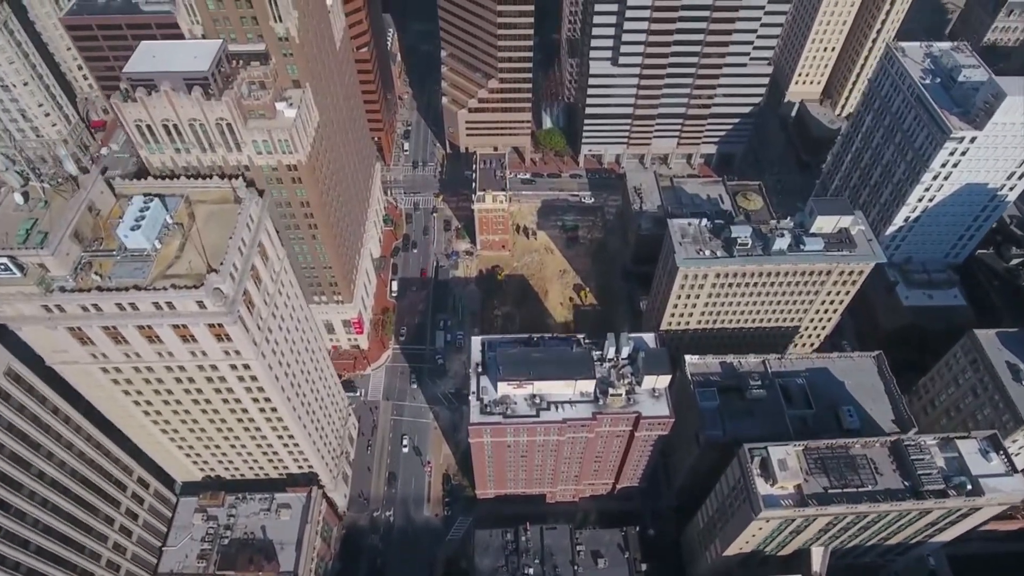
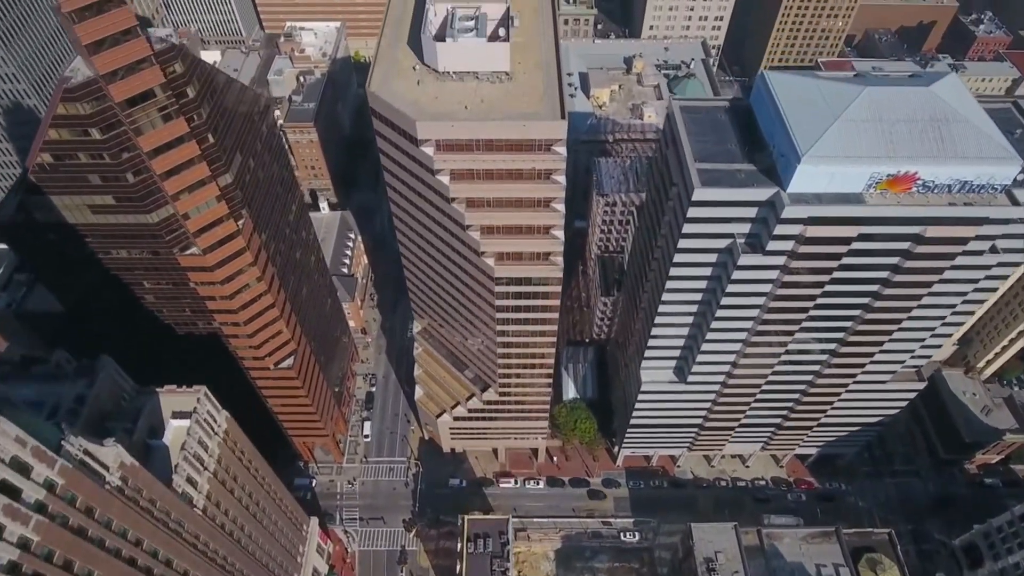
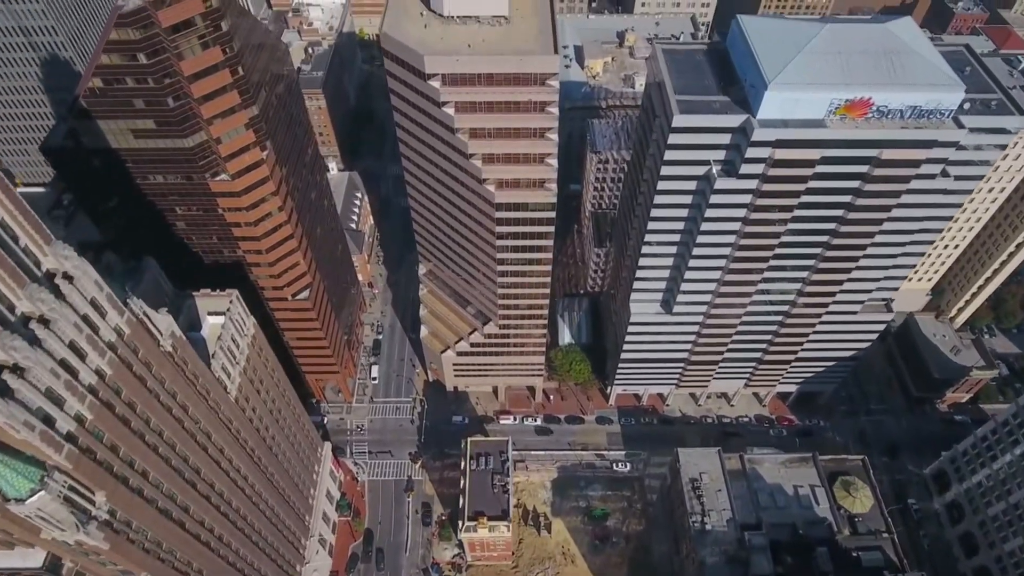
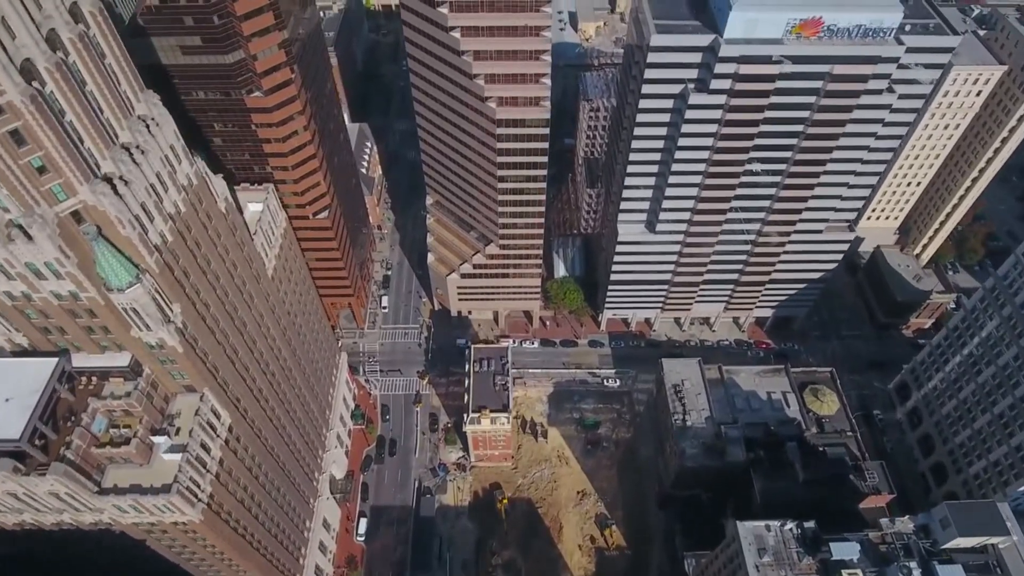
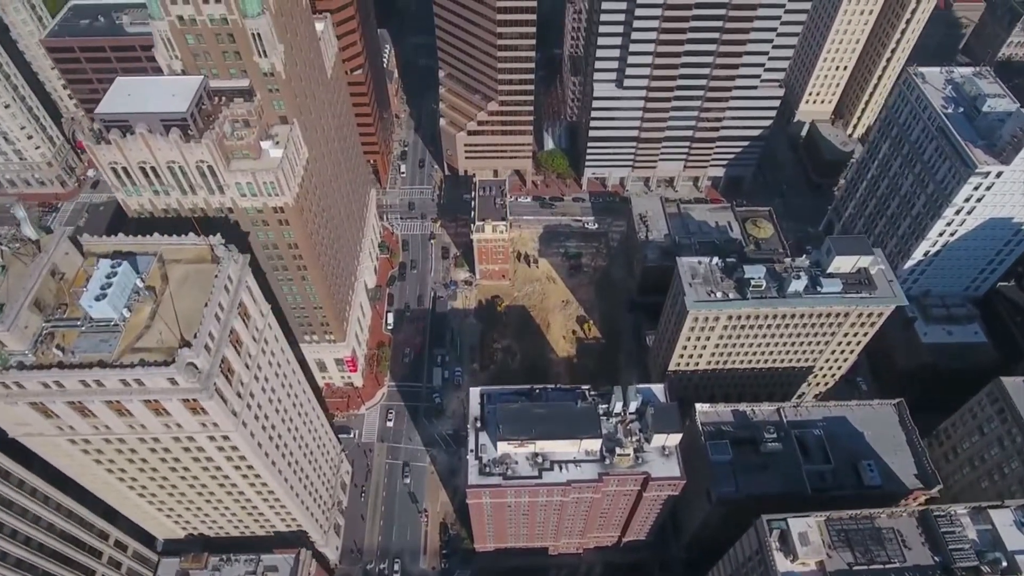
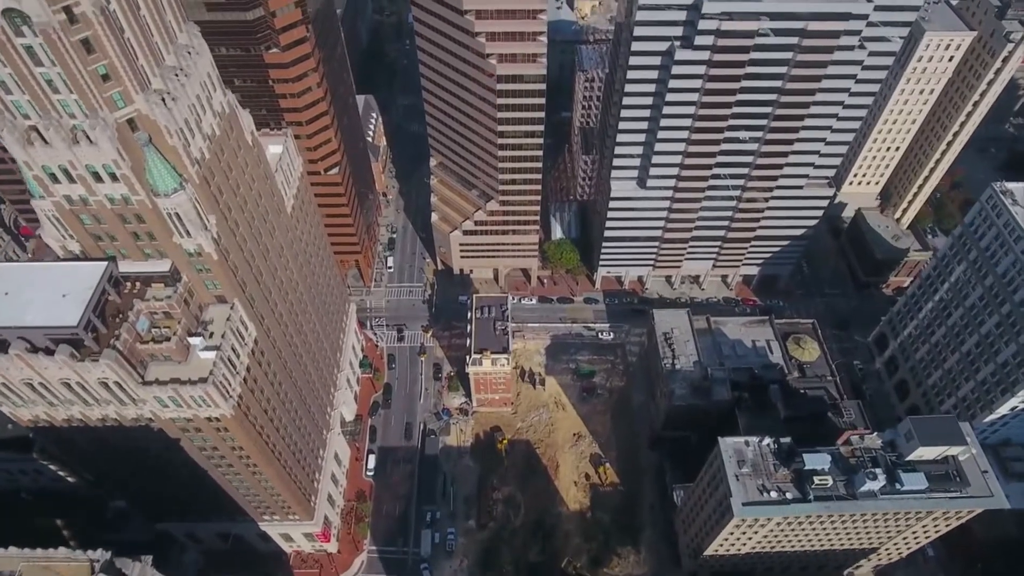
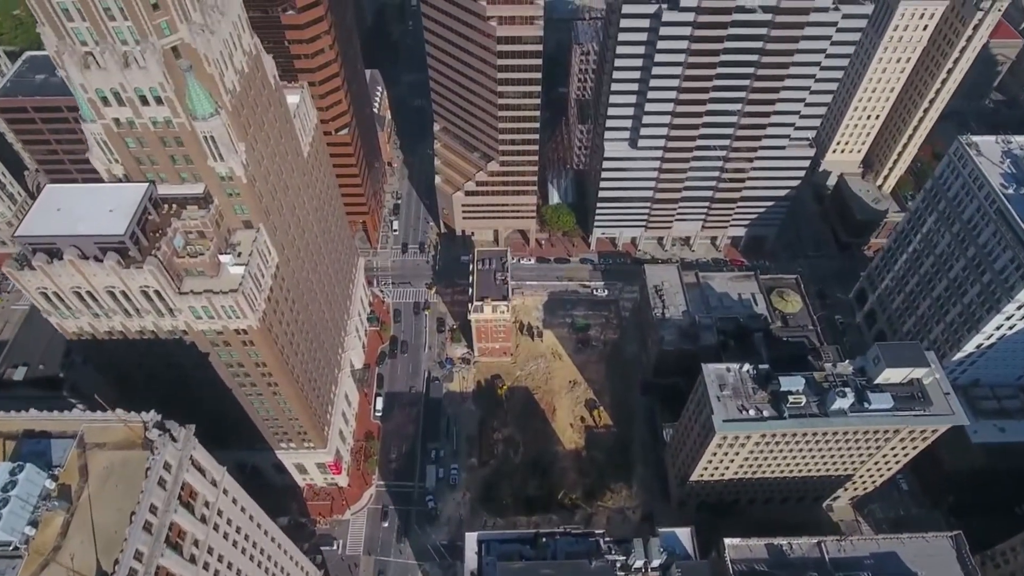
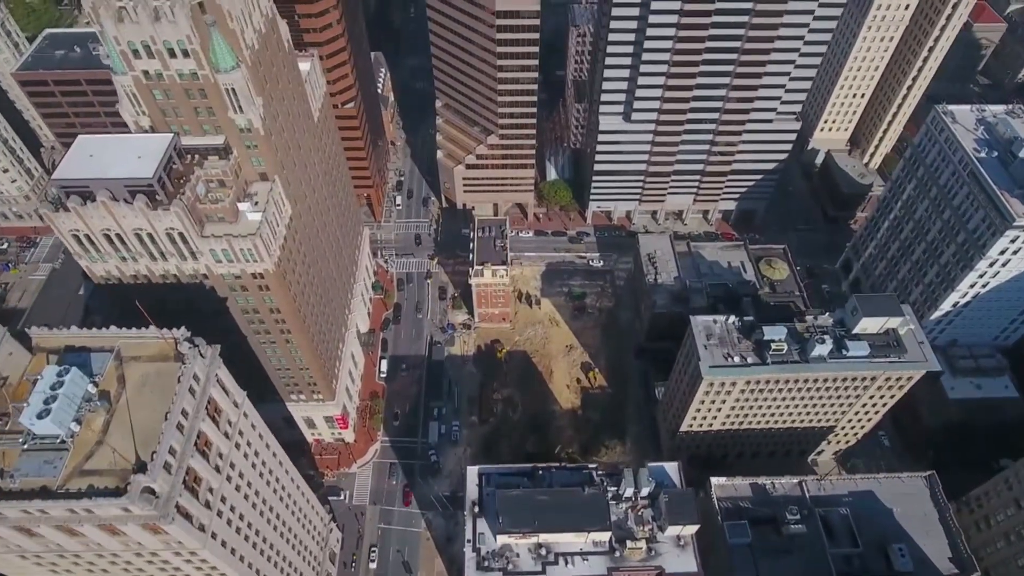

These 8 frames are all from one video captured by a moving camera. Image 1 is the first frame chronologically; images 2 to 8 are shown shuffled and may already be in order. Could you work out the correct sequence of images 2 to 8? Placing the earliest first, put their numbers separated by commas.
5, 8, 7, 6, 4, 3, 2
